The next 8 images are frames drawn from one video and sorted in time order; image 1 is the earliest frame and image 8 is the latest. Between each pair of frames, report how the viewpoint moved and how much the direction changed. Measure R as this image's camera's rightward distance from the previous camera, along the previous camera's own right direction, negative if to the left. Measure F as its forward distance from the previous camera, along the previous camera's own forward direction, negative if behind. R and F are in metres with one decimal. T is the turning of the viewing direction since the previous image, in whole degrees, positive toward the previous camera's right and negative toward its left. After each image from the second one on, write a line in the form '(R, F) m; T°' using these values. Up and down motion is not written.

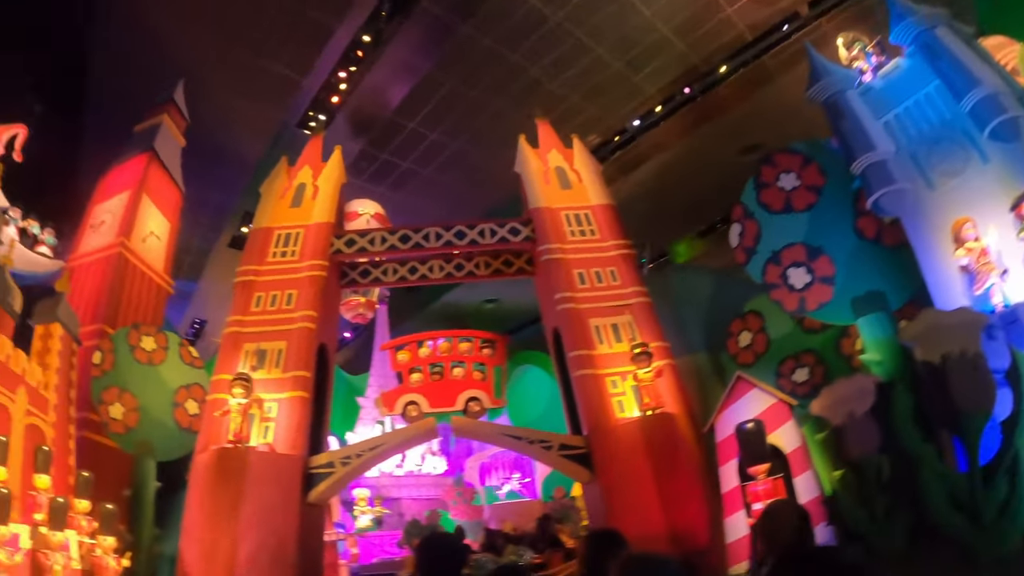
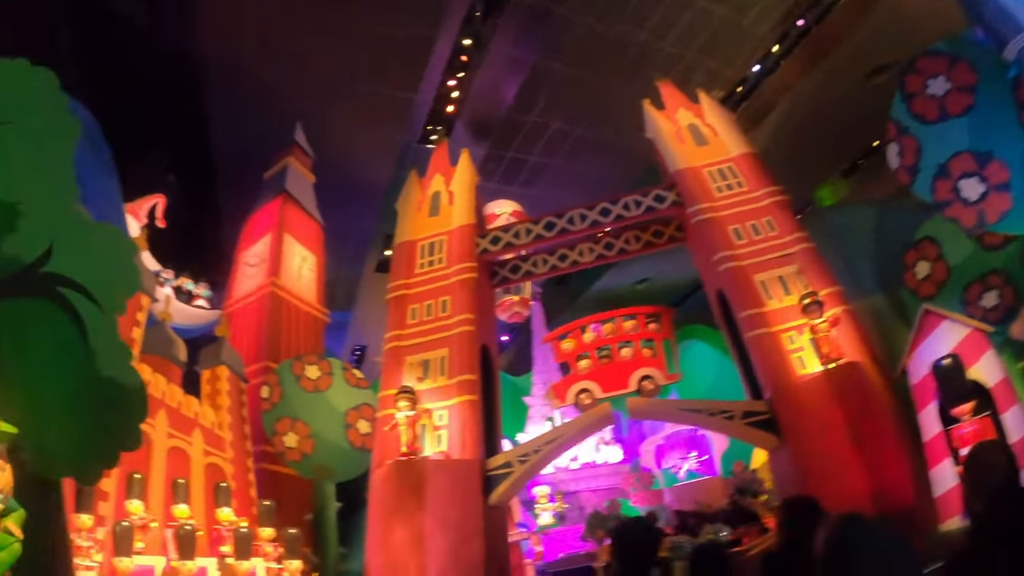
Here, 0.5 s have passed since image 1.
(-0.1, +0.5) m; -9°
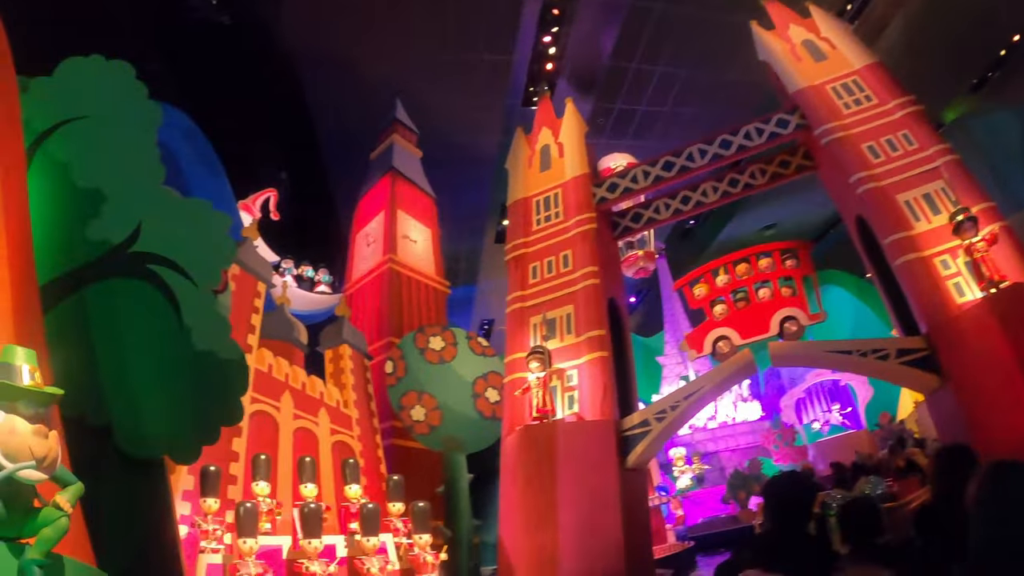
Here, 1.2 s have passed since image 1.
(0.0, +0.5) m; -8°
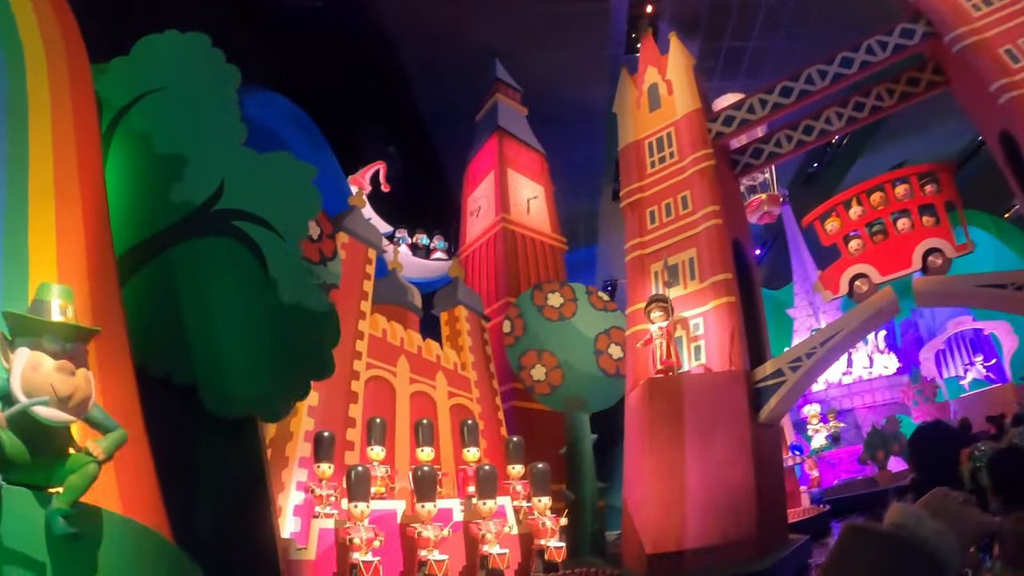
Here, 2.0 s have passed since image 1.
(+0.1, +0.4) m; -8°
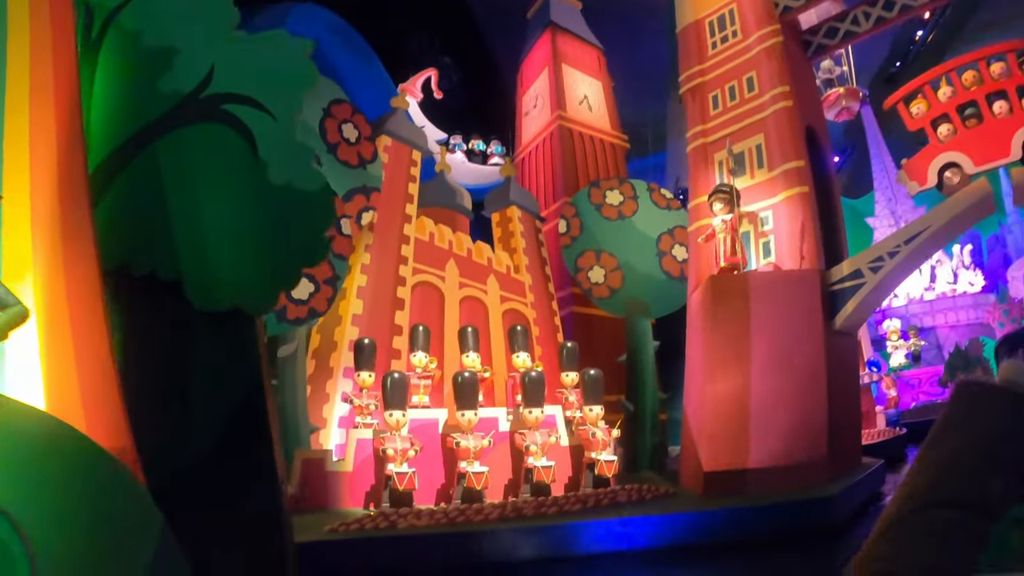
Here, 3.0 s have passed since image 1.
(+0.1, +0.4) m; -5°
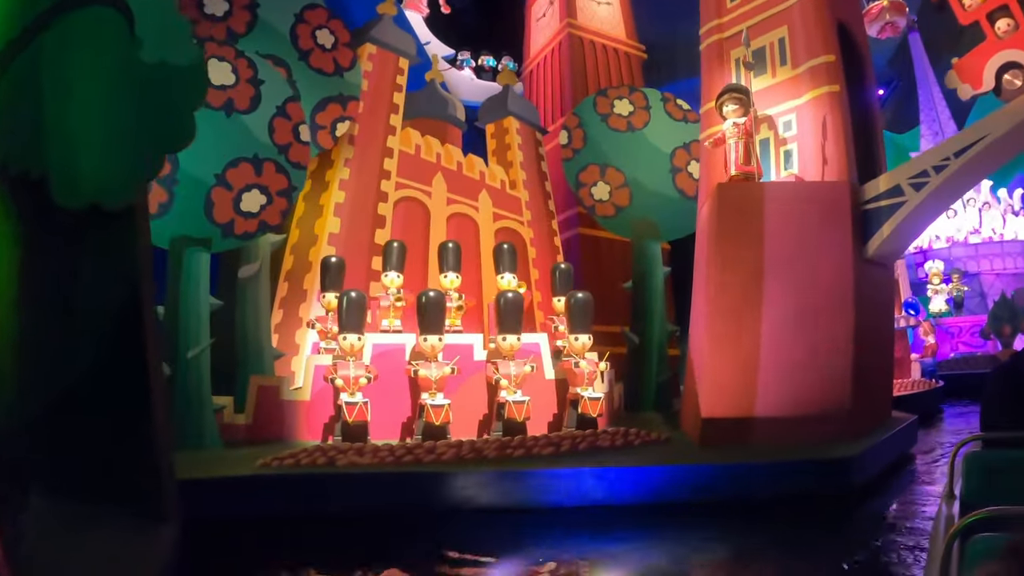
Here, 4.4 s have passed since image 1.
(+0.3, +0.6) m; -2°
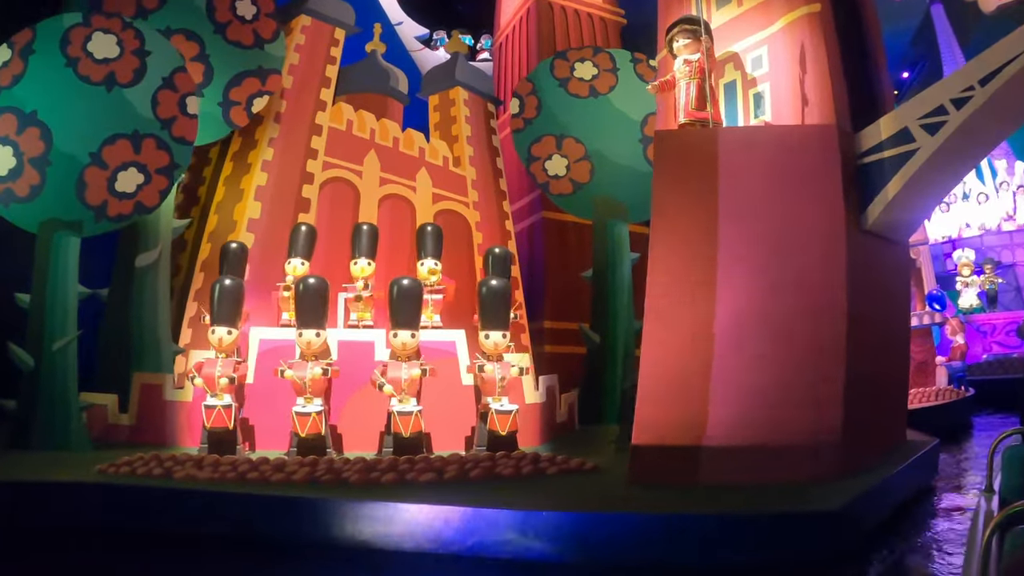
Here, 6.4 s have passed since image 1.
(+0.5, +0.7) m; -2°
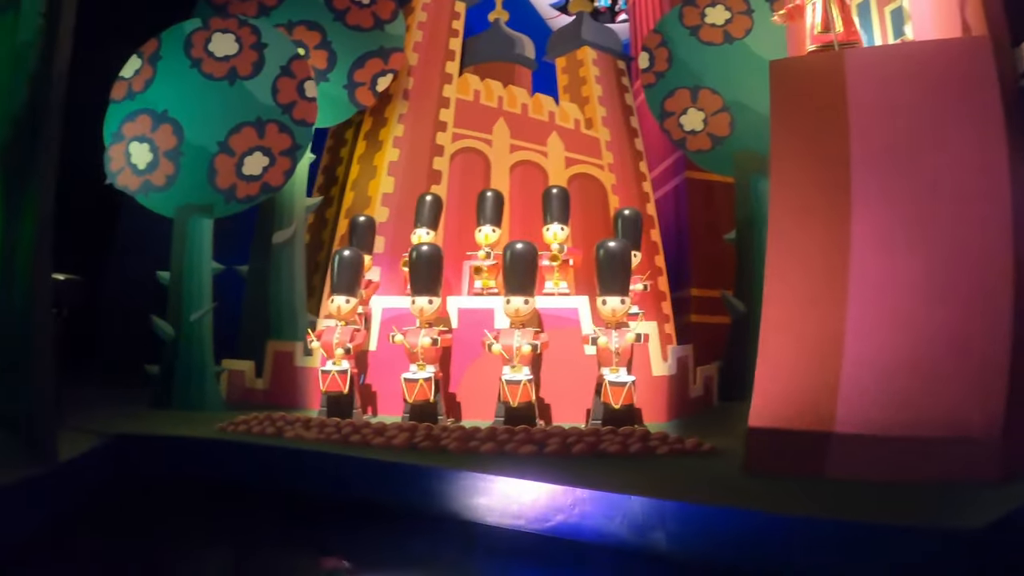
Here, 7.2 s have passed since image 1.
(+0.2, +0.2) m; -11°
